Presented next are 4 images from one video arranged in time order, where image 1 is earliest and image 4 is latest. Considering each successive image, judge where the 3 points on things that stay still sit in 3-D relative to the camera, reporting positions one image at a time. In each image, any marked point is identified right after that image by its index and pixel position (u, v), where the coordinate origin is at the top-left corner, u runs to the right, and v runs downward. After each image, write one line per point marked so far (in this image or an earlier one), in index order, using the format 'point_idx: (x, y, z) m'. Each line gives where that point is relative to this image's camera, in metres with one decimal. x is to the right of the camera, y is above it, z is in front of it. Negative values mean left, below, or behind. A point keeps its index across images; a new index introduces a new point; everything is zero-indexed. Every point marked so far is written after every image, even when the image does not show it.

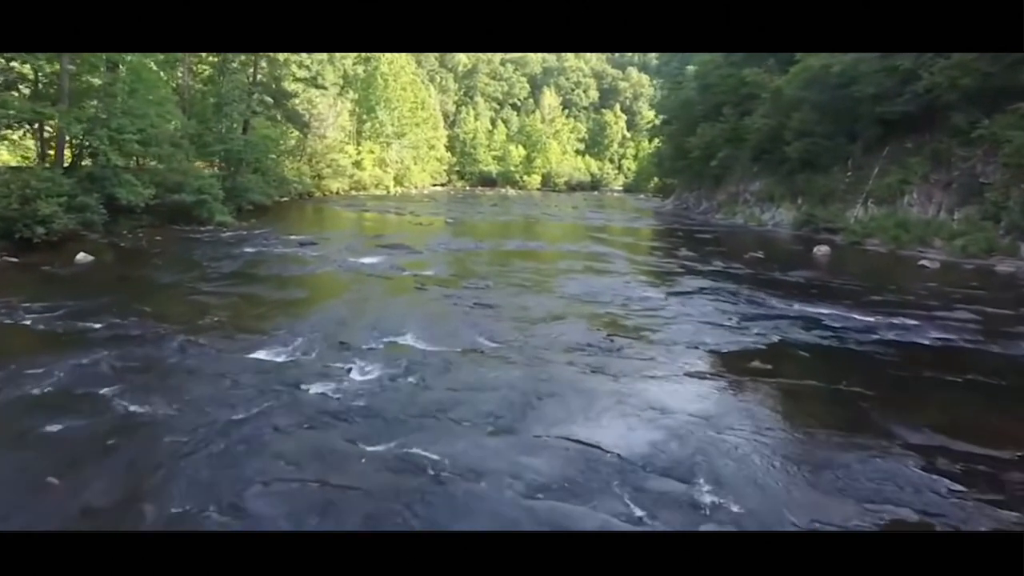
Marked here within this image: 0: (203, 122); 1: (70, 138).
0: (-6.5, +3.5, +17.2) m
1: (-5.9, +2.0, +10.9) m
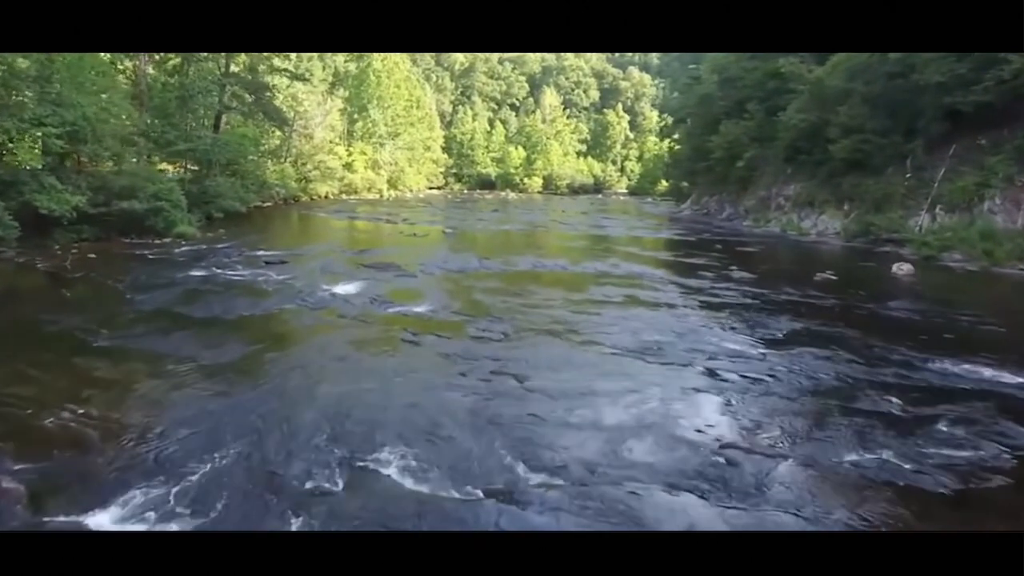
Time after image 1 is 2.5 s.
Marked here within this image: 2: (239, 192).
0: (-6.4, +3.2, +15.0) m
1: (-5.8, +1.7, +8.7) m
2: (-5.6, +2.0, +16.7) m
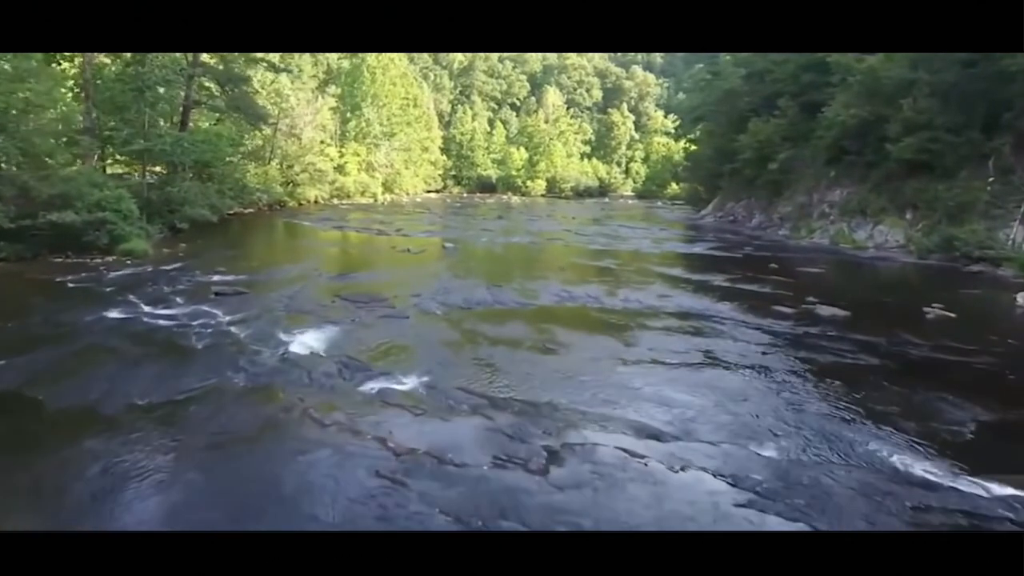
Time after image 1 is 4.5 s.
0: (-6.2, +2.8, +12.9) m
1: (-5.6, +1.3, +6.5) m
2: (-5.5, +1.6, +14.5) m
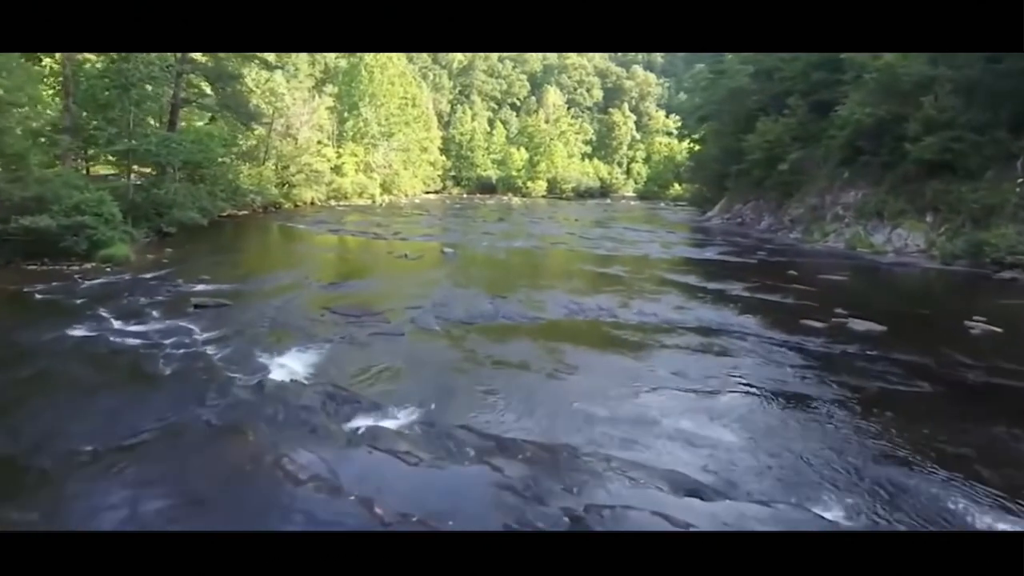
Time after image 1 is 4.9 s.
0: (-6.2, +2.7, +12.3) m
1: (-5.5, +1.2, +5.9) m
2: (-5.4, +1.5, +13.9) m
